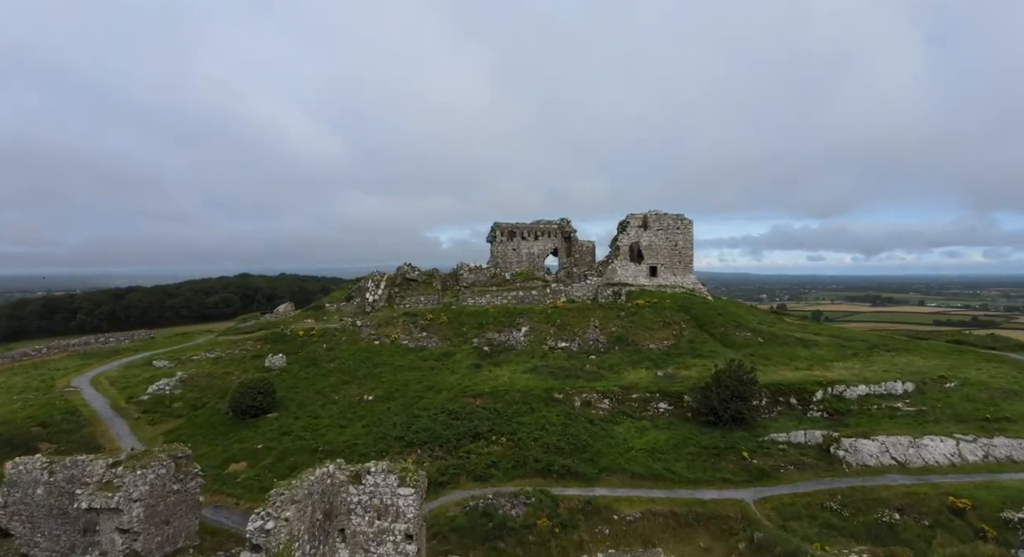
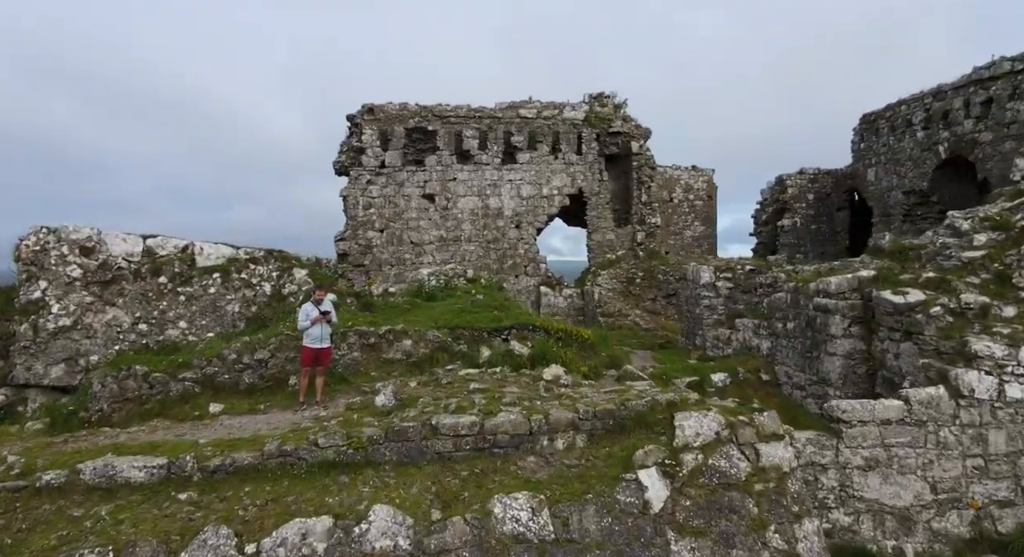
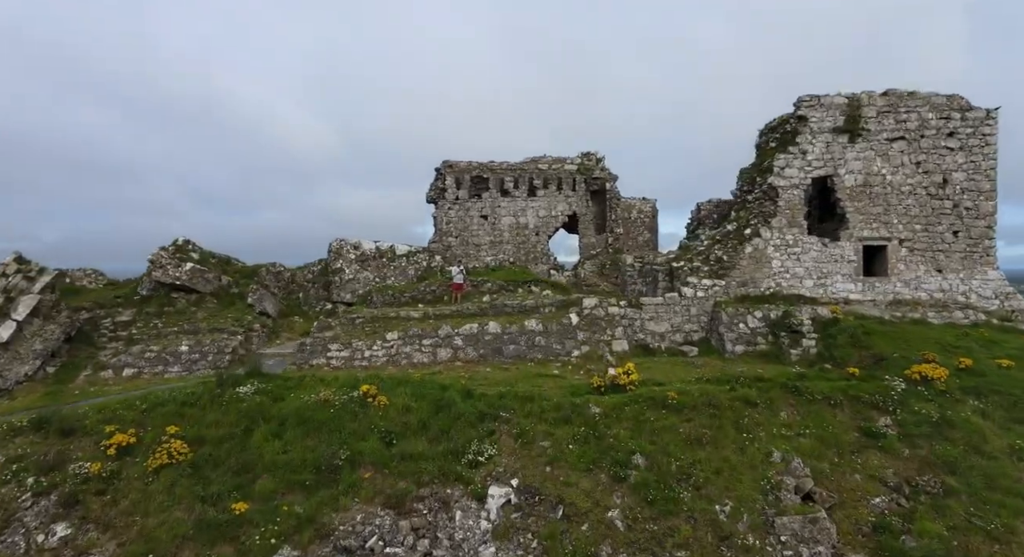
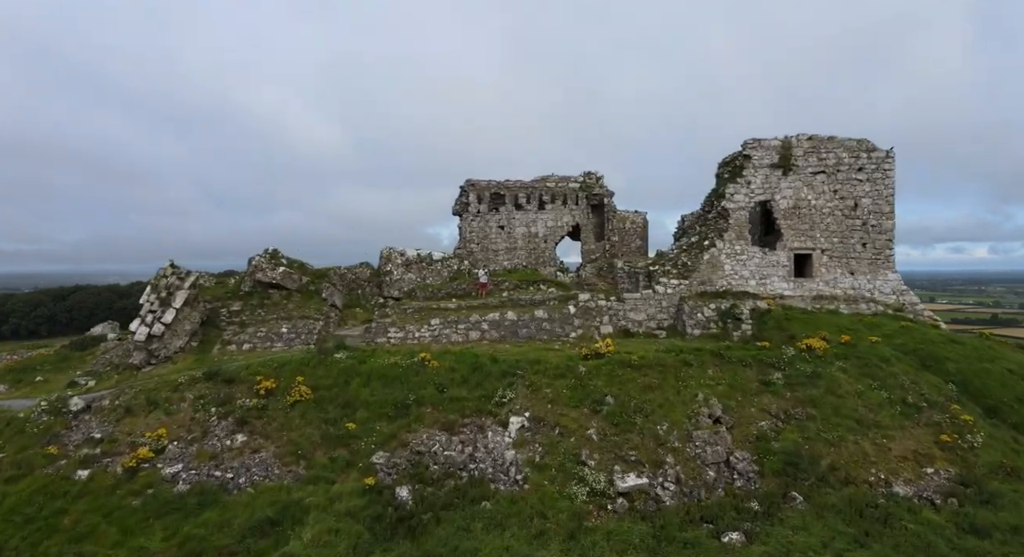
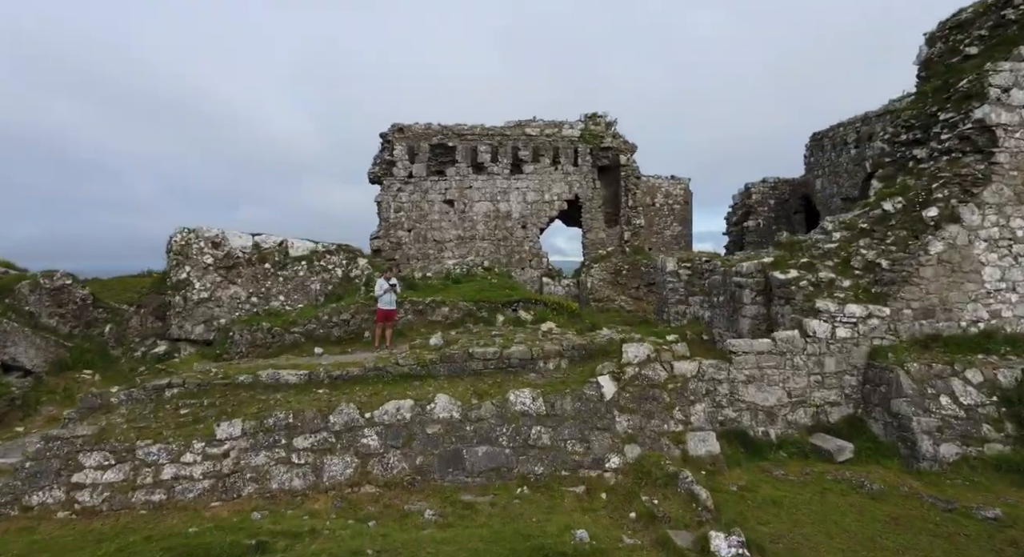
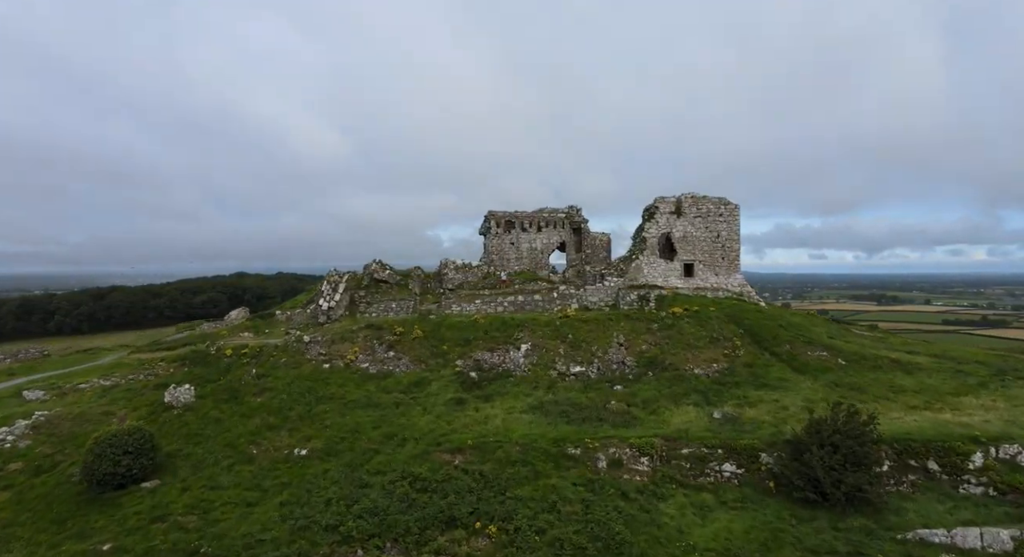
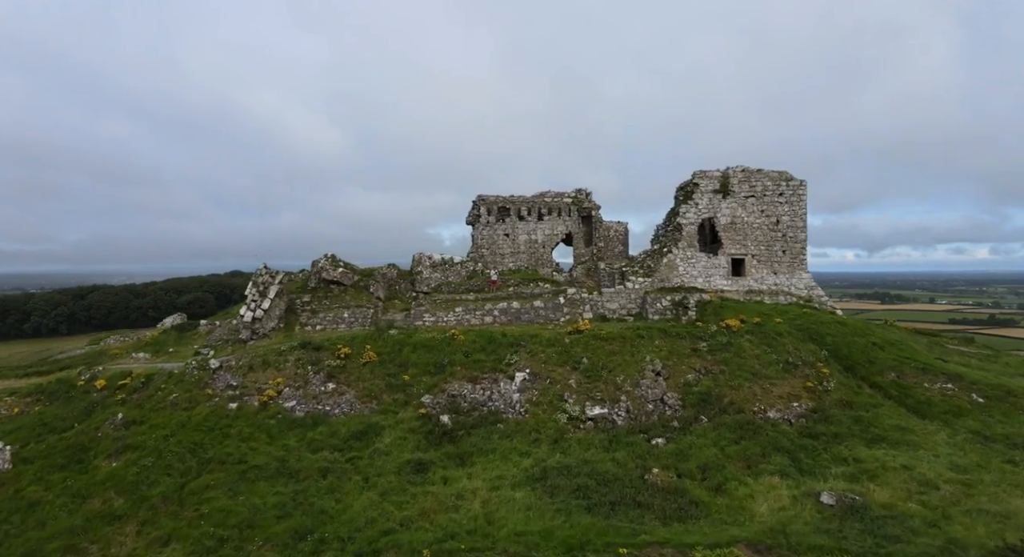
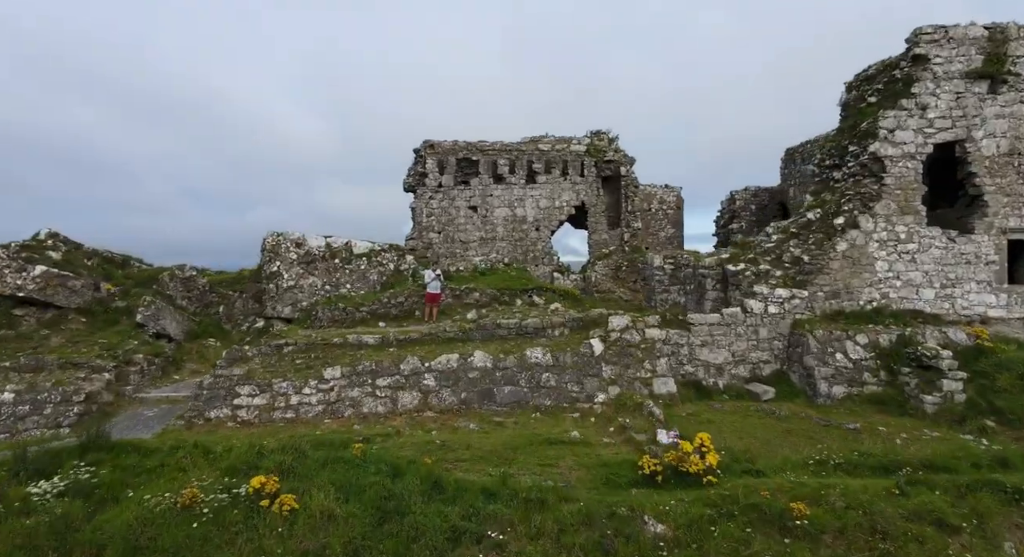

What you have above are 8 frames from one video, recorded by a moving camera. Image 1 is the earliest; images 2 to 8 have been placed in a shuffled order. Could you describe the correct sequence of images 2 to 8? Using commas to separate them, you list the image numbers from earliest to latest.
6, 7, 4, 3, 8, 5, 2
